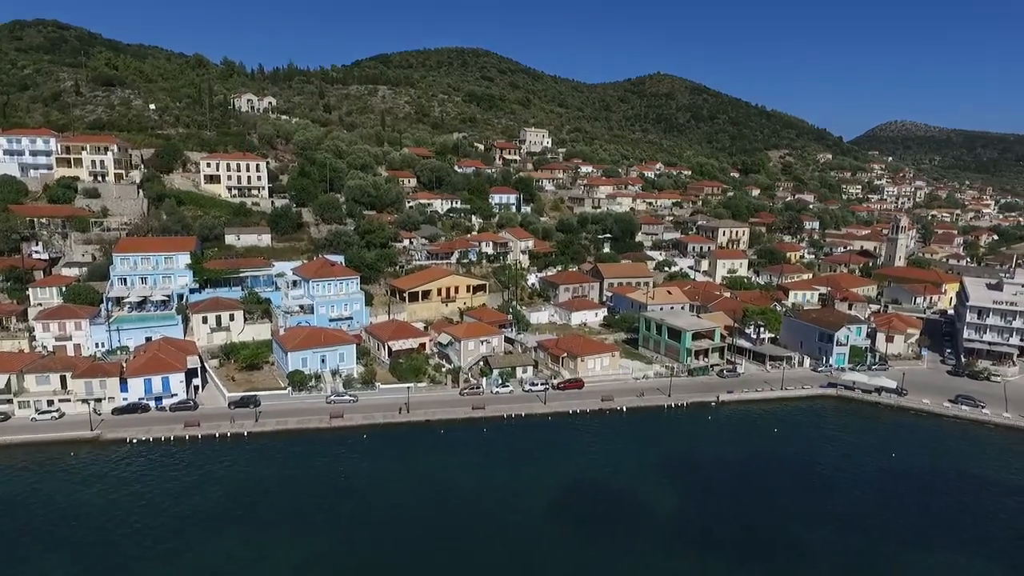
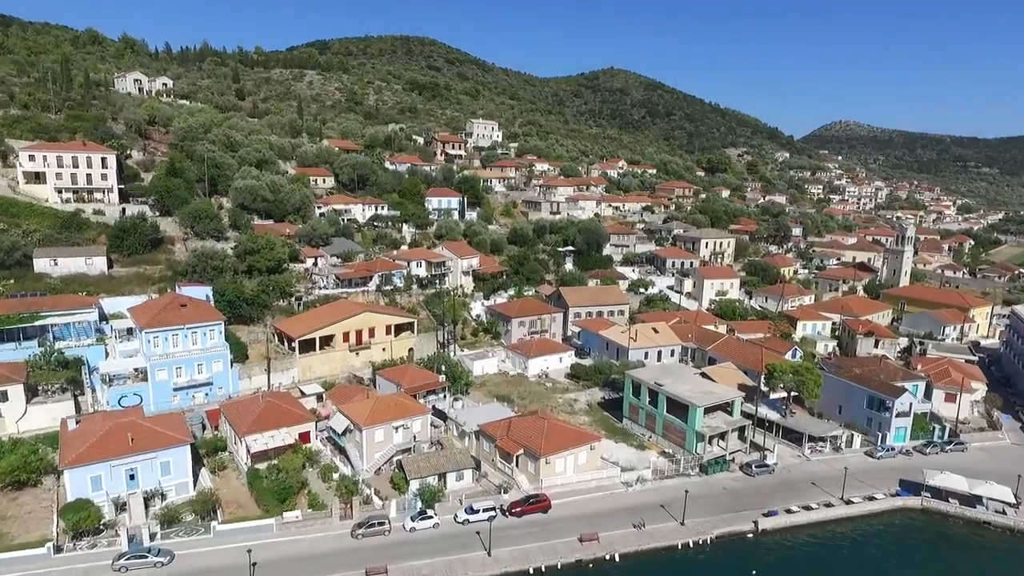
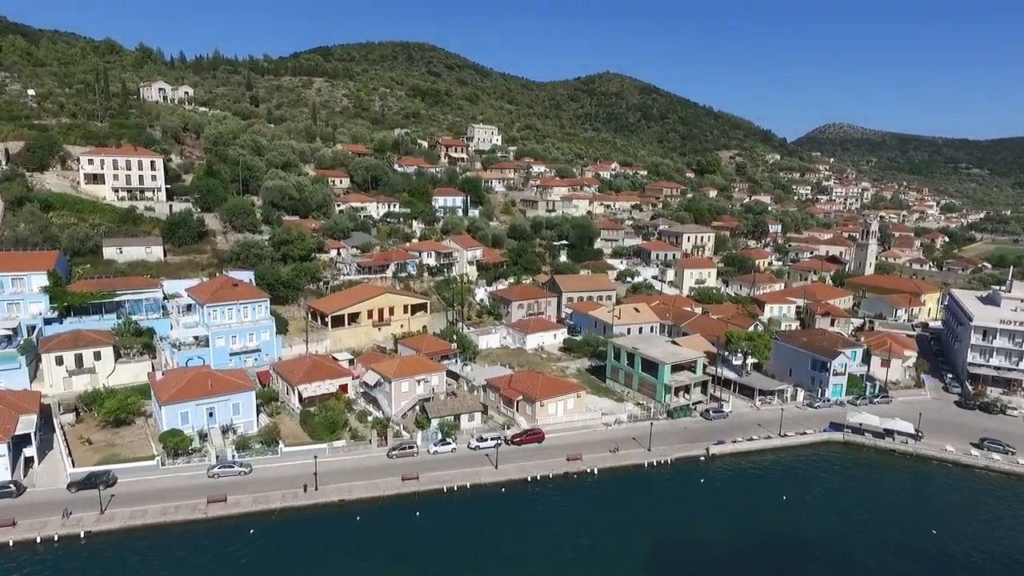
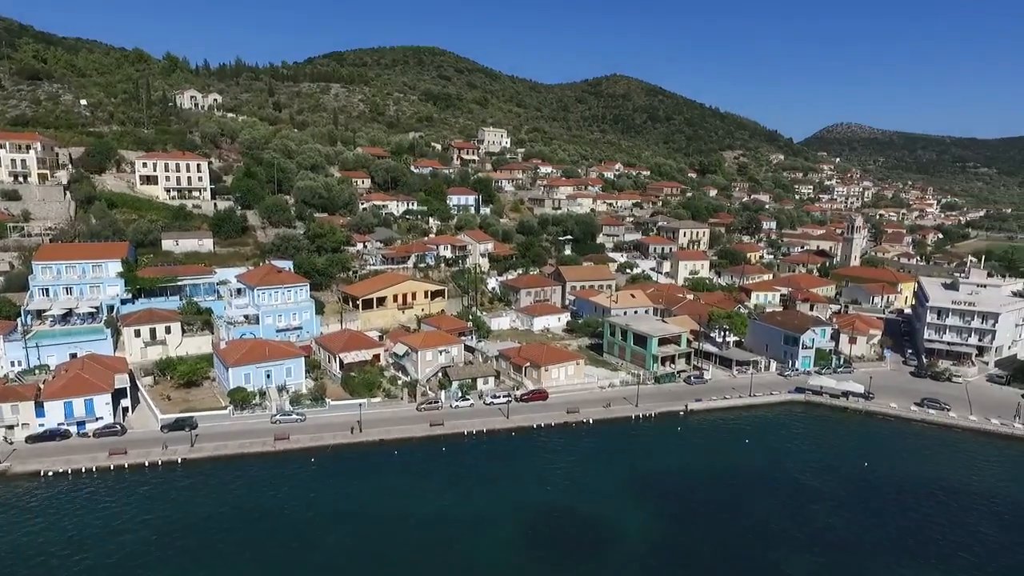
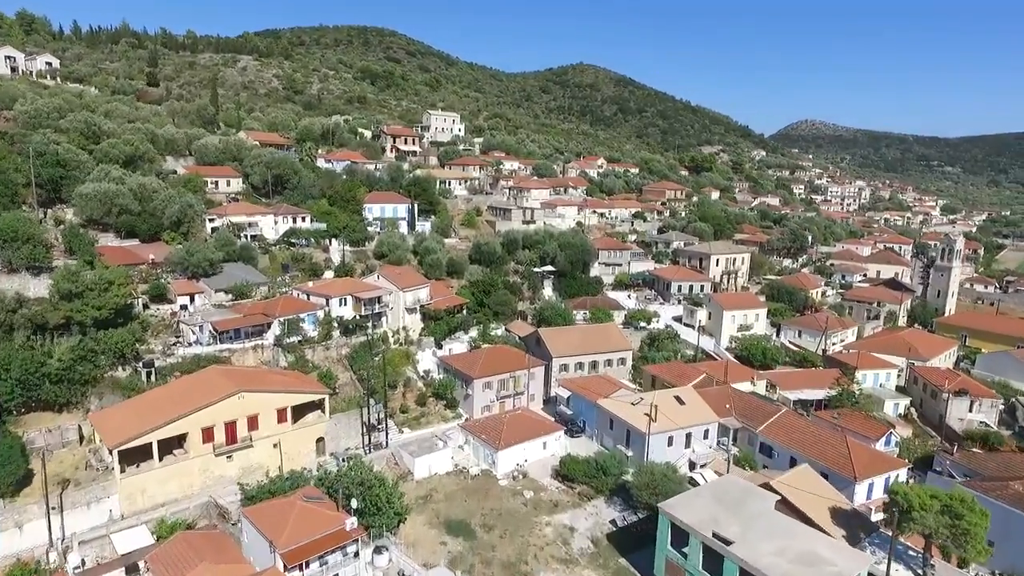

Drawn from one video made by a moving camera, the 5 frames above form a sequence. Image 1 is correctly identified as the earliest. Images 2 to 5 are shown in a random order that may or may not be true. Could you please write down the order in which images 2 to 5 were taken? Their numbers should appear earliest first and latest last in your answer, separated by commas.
4, 3, 2, 5
